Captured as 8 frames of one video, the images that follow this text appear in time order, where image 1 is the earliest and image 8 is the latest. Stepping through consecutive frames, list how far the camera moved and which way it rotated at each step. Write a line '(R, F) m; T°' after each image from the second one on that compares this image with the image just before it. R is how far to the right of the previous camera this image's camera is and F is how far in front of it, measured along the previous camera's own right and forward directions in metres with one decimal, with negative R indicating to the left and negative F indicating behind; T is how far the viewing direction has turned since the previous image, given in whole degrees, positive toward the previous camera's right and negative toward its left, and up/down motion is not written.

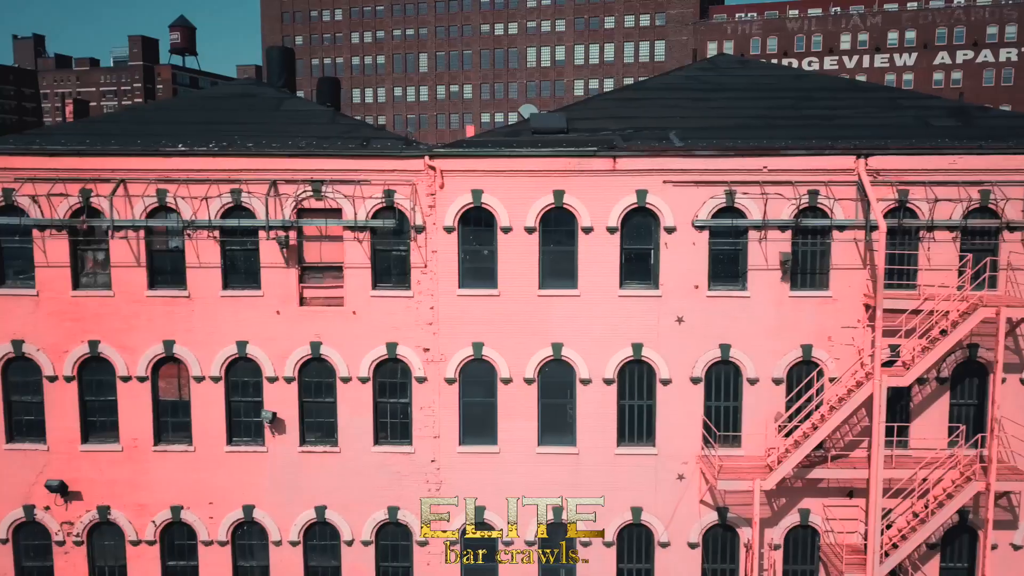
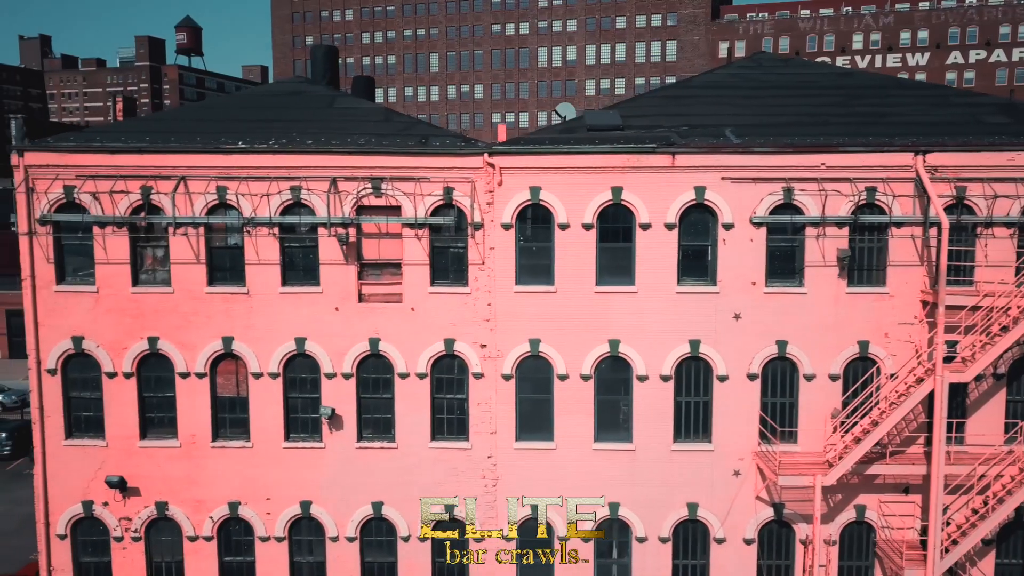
(-1.2, -0.1) m; 0°
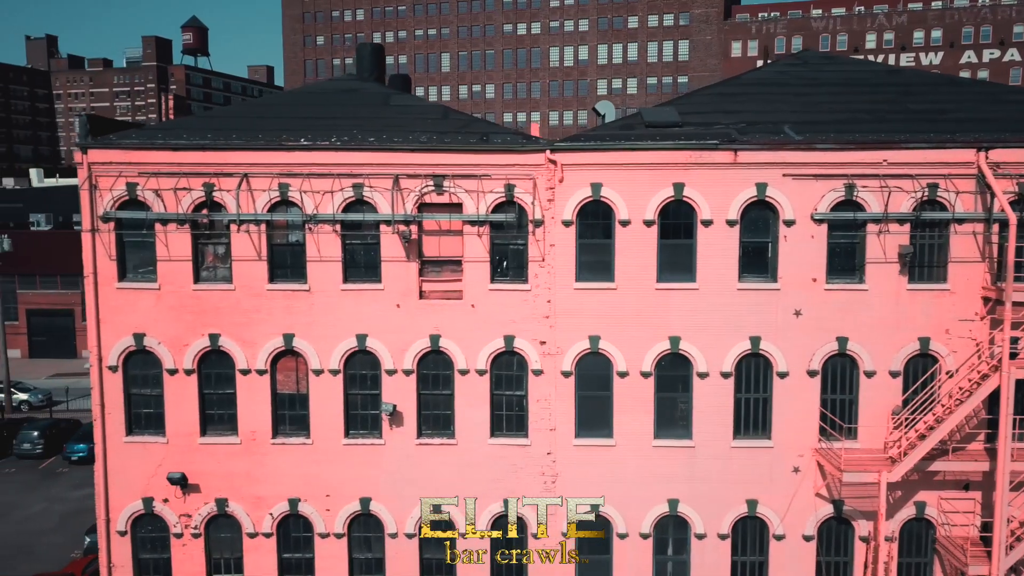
(-1.2, 0.0) m; 0°
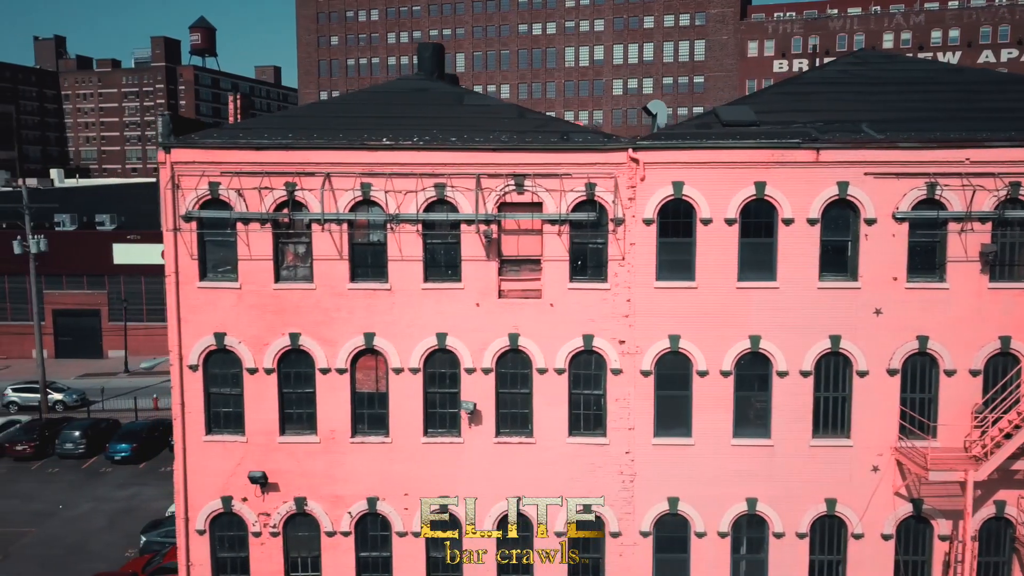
(-1.6, 0.0) m; 0°
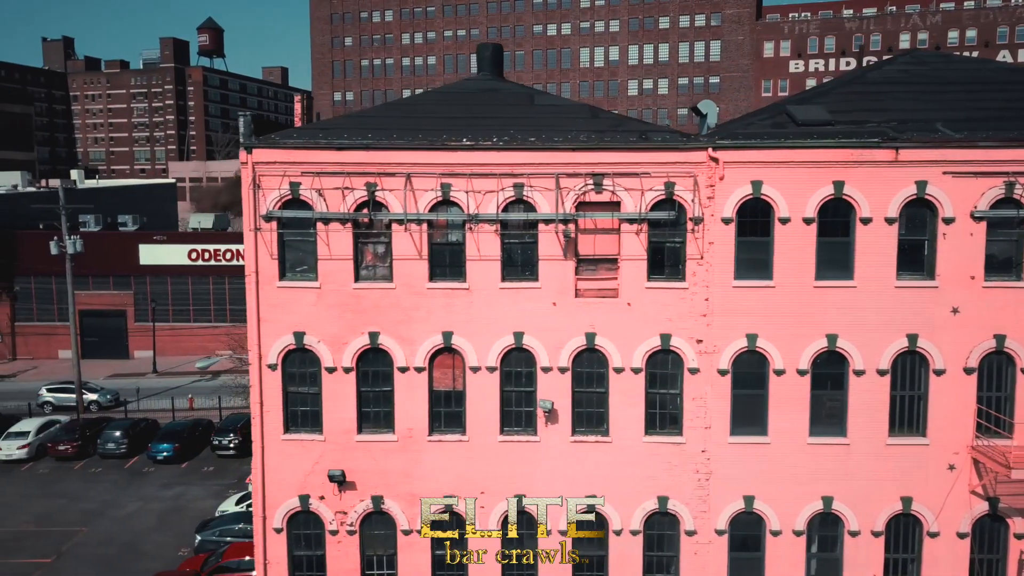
(-1.6, -0.1) m; 0°
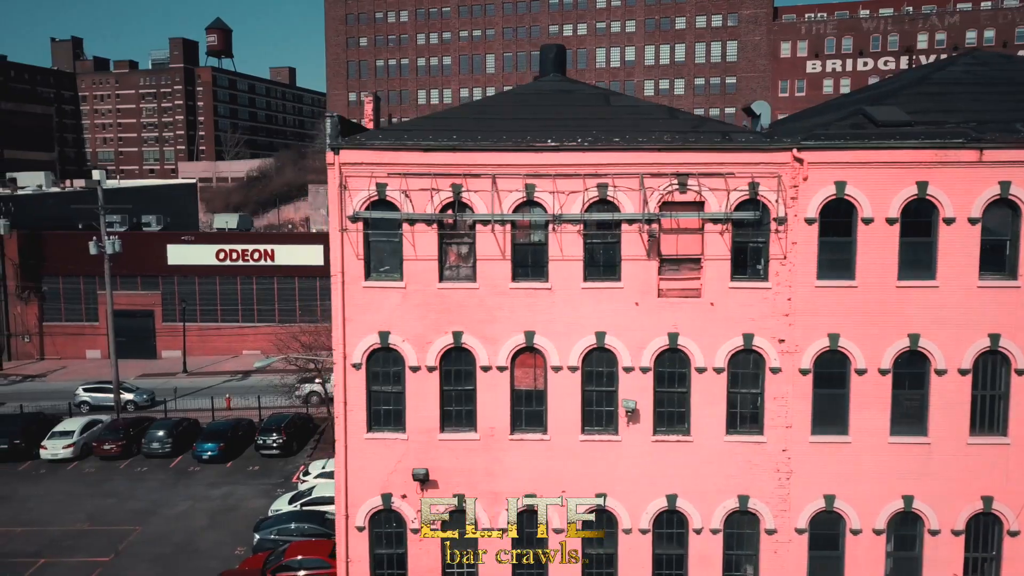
(-1.7, -0.1) m; 0°
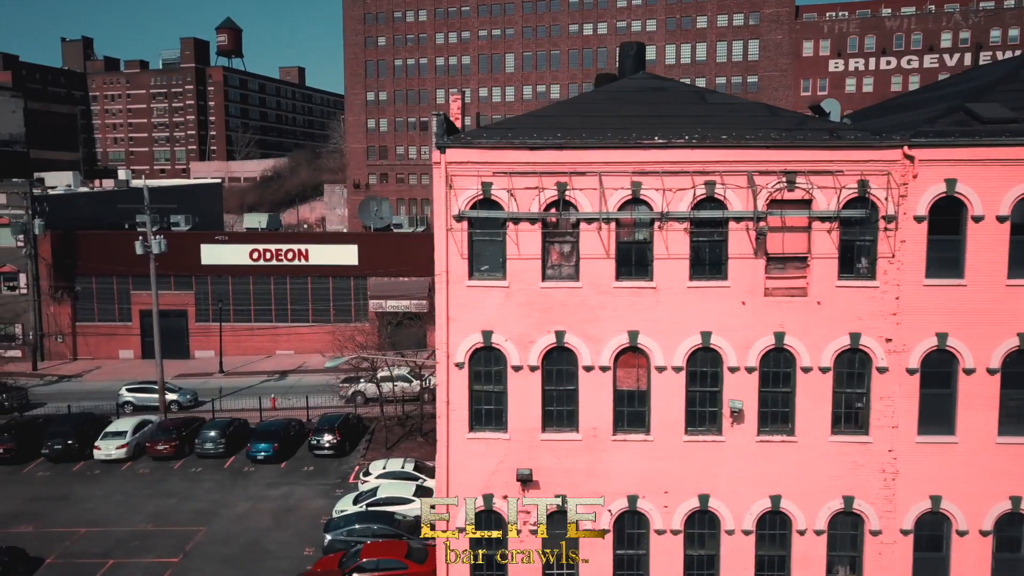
(-2.2, +0.1) m; 0°
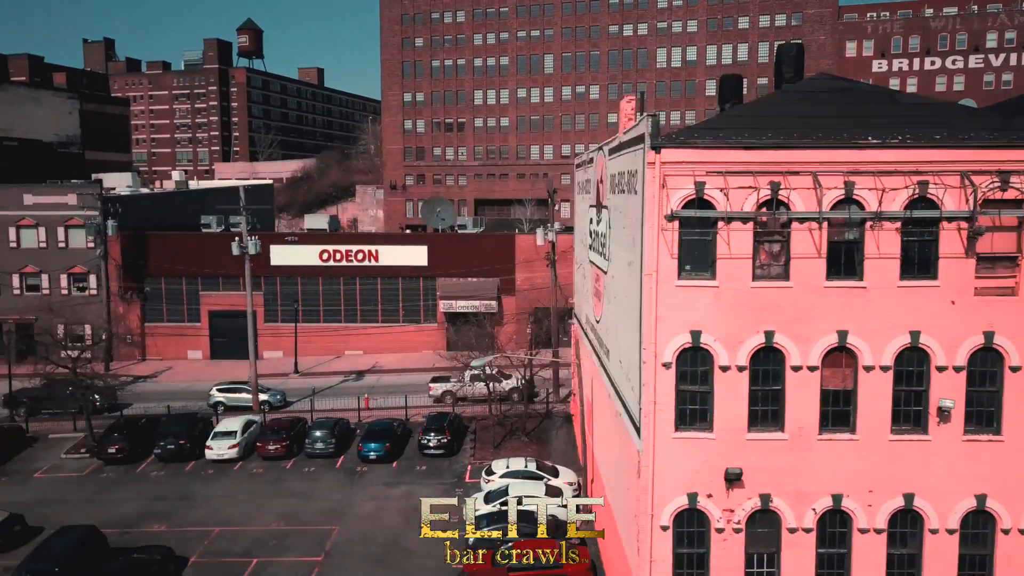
(-4.4, -0.1) m; 0°
